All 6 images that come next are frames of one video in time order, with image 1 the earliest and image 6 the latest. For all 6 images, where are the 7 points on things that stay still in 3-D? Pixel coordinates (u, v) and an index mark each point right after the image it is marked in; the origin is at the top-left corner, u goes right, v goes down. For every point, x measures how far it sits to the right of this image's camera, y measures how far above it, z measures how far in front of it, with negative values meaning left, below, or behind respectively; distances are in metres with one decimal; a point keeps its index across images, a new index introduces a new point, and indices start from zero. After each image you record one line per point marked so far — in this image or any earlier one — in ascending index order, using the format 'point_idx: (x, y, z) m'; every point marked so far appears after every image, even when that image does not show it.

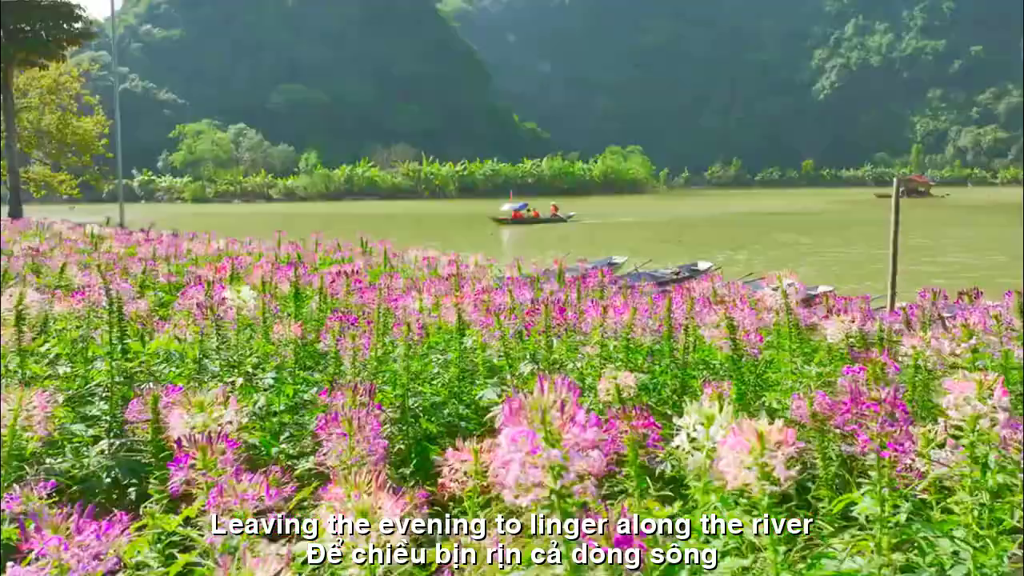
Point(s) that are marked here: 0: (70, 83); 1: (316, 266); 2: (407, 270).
0: (-7.1, +3.3, +17.6) m
1: (-1.2, +0.1, +6.8) m
2: (-0.6, +0.1, +6.7) m
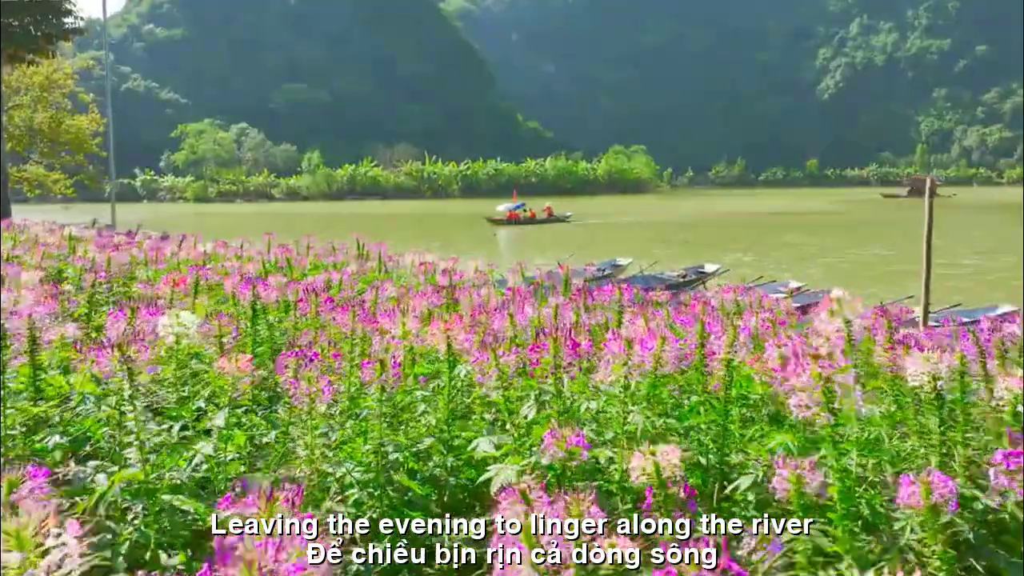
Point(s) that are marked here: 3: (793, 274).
0: (-7.0, +3.3, +17.2) m
1: (-1.2, +0.1, +6.4) m
2: (-0.6, +0.1, +6.3) m
3: (+4.3, +0.2, +16.8) m
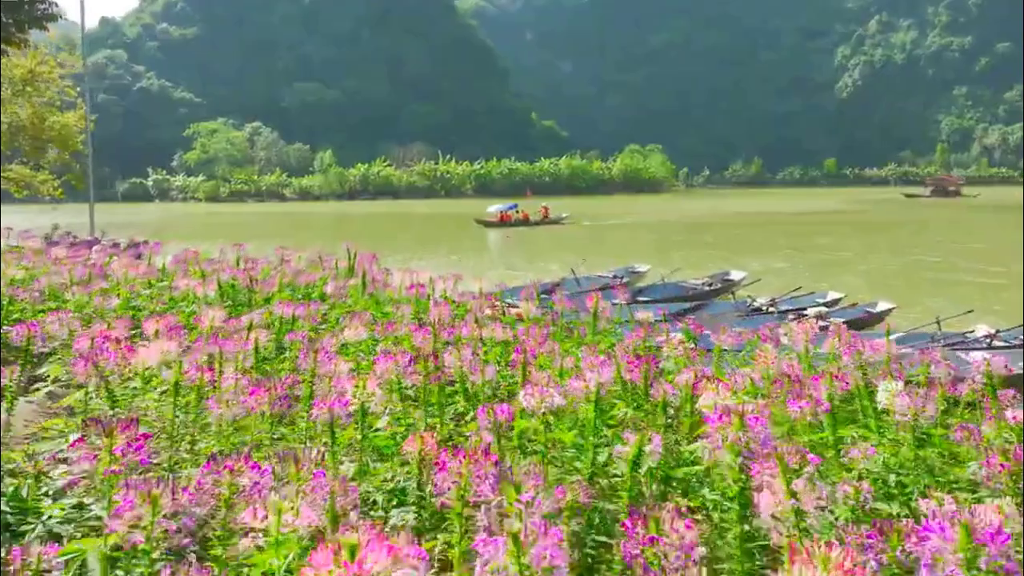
0: (-6.8, +3.2, +16.1) m
1: (-1.2, 0.0, +5.2) m
2: (-0.5, -0.1, +5.1) m
3: (+4.5, +0.1, +15.6) m
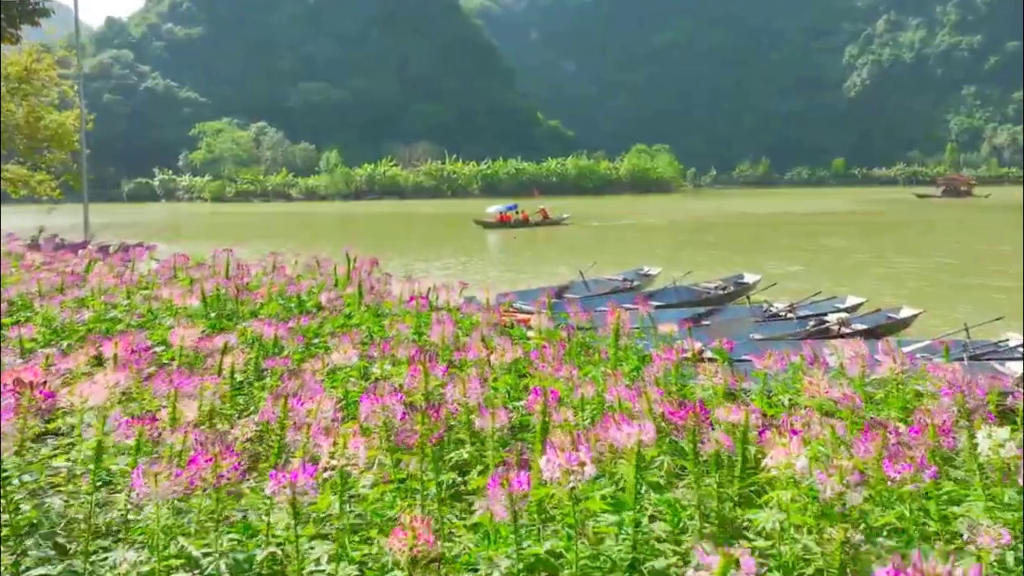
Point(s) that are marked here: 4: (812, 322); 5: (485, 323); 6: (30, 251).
0: (-6.7, +3.1, +15.7) m
1: (-1.1, -0.1, +4.8) m
2: (-0.5, -0.1, +4.6) m
3: (+4.6, 0.0, +15.1) m
4: (+2.6, -0.3, +9.8) m
5: (-0.1, -0.1, +4.4) m
6: (-3.1, +0.2, +7.0) m
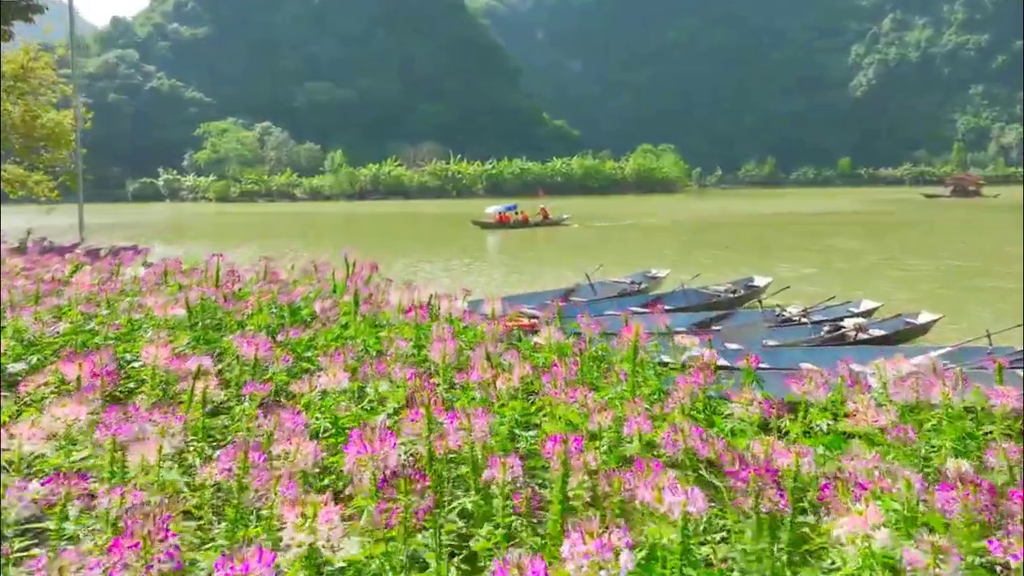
0: (-6.7, +3.1, +15.4) m
1: (-1.1, -0.1, +4.5) m
2: (-0.5, -0.2, +4.3) m
3: (+4.7, 0.0, +14.7) m
4: (+2.7, -0.3, +9.4) m
5: (-0.1, -0.2, +4.0) m
6: (-3.0, +0.2, +6.7) m
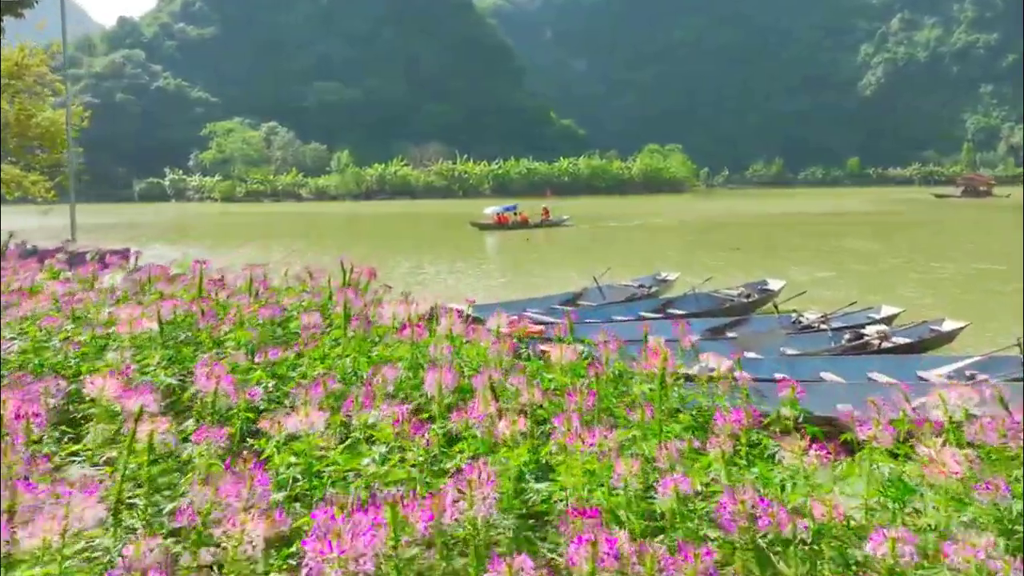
0: (-6.6, +3.0, +15.0) m
1: (-1.1, -0.2, +4.0) m
2: (-0.5, -0.2, +3.9) m
3: (+4.8, -0.1, +14.3) m
4: (+2.8, -0.4, +9.0) m
5: (-0.1, -0.2, +3.6) m
6: (-3.0, +0.2, +6.3) m
